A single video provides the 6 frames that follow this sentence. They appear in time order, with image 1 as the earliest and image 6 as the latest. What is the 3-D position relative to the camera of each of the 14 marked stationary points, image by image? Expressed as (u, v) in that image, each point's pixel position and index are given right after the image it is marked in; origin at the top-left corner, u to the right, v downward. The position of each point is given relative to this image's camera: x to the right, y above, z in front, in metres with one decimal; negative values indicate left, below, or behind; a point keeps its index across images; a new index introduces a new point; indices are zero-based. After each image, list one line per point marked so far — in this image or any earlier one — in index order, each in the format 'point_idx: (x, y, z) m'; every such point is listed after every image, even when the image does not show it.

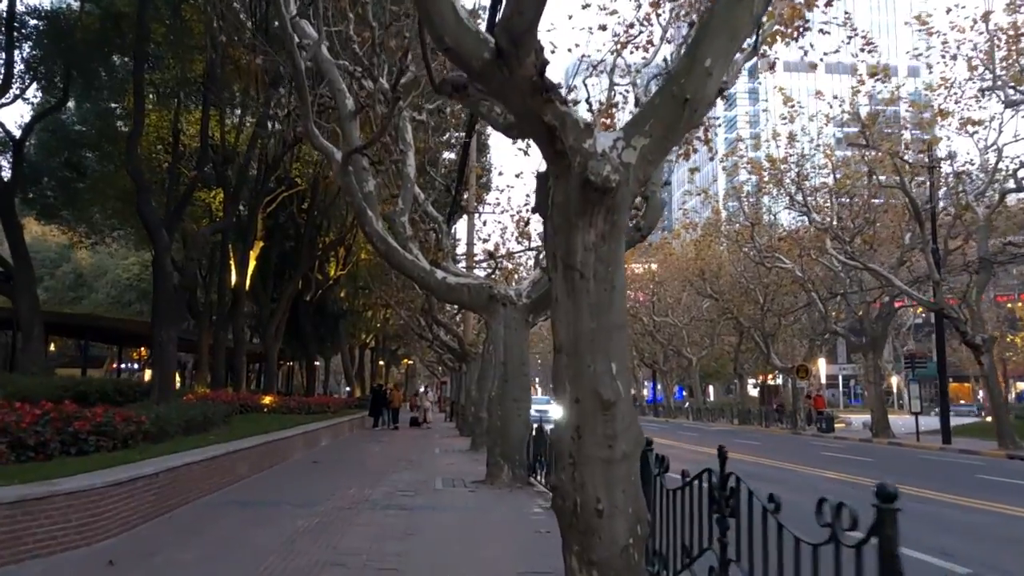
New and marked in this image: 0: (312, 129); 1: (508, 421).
0: (-3.3, +2.7, +12.6) m
1: (-0.1, -2.2, +12.4) m
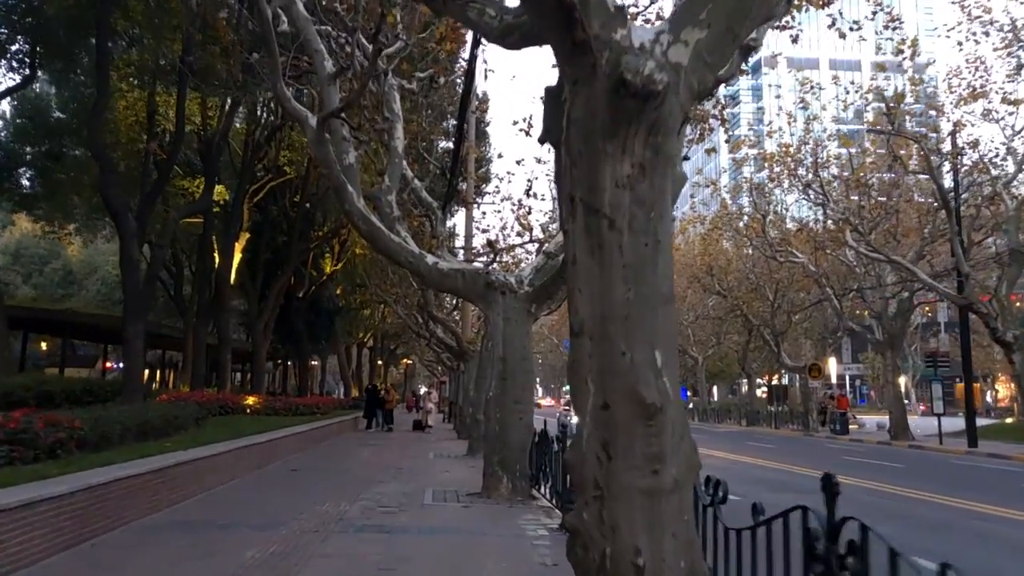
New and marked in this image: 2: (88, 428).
0: (-3.3, +2.9, +11.1) m
1: (-0.1, -2.0, +10.9) m
2: (-5.1, -1.7, +9.1) m
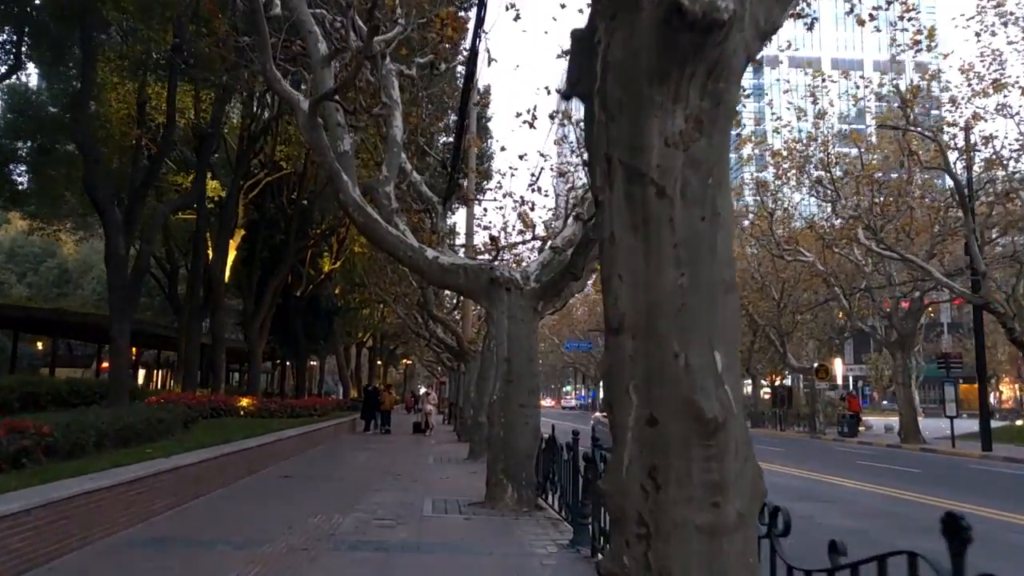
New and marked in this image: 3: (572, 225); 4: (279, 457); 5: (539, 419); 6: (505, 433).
0: (-3.3, +2.9, +10.4) m
1: (0.0, -2.0, +10.2) m
2: (-5.1, -1.6, +8.4) m
3: (+1.0, +1.0, +12.3) m
4: (-4.7, -3.4, +15.1) m
5: (+0.4, -1.8, +10.3) m
6: (-0.1, -2.0, +10.2) m
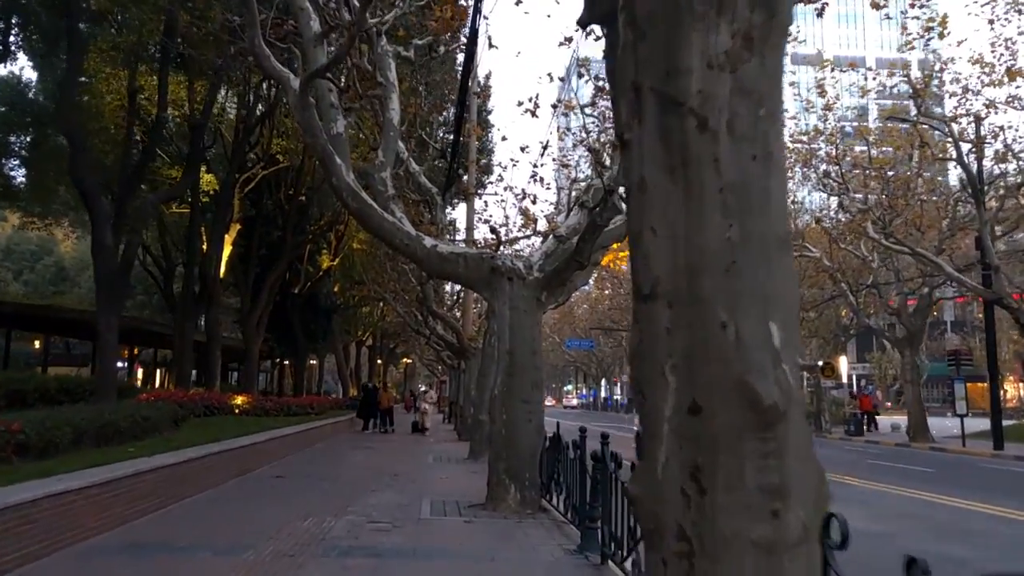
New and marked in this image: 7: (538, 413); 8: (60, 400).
0: (-3.2, +3.1, +9.9) m
1: (0.0, -1.8, +9.7) m
2: (-5.0, -1.5, +7.9) m
3: (+1.0, +1.2, +11.8) m
4: (-4.6, -3.3, +14.5) m
5: (+0.4, -1.7, +9.8) m
6: (-0.1, -1.8, +9.7) m
7: (+0.3, -1.6, +9.8) m
8: (-11.2, -2.8, +18.7) m
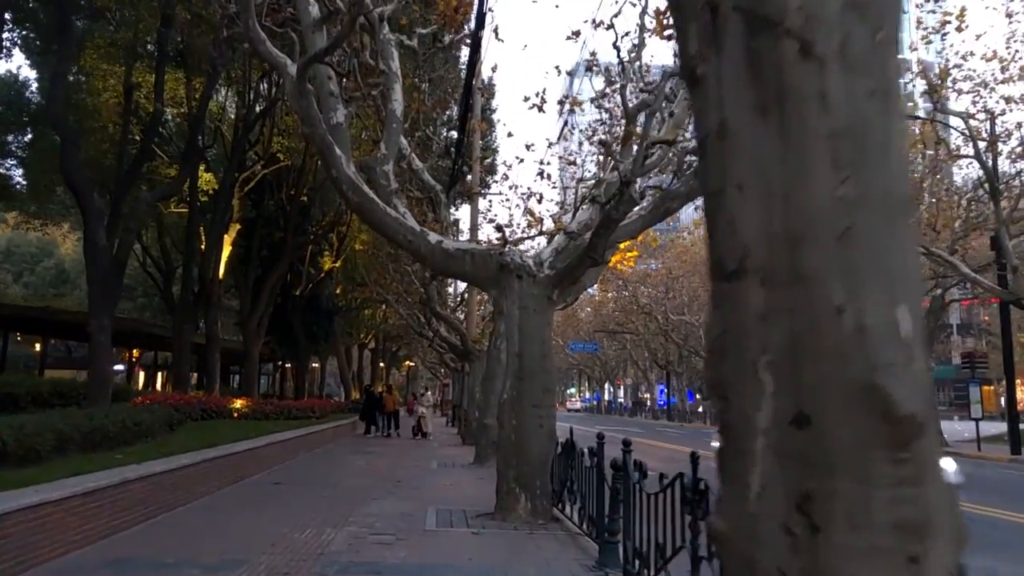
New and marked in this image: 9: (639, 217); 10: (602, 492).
0: (-3.1, +3.1, +9.4) m
1: (+0.1, -1.8, +9.2) m
2: (-4.9, -1.5, +7.4) m
3: (+1.1, +1.2, +11.3) m
4: (-4.5, -3.2, +14.0) m
5: (+0.5, -1.6, +9.3) m
6: (0.0, -1.8, +9.2) m
7: (+0.5, -1.6, +9.3) m
8: (-11.1, -2.8, +18.2) m
9: (+1.7, +0.9, +10.0) m
10: (+0.9, -1.9, +7.2) m
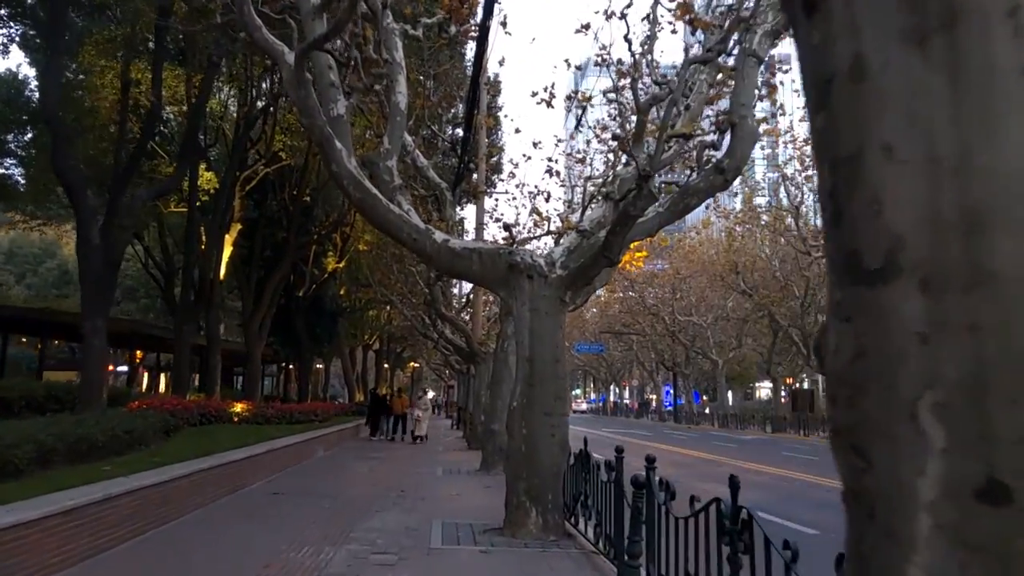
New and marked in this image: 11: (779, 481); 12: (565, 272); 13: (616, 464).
0: (-3.0, +3.1, +8.9) m
1: (+0.3, -1.8, +8.6) m
2: (-4.8, -1.5, +6.9) m
3: (+1.3, +1.2, +10.7) m
4: (-4.3, -3.3, +13.5) m
5: (+0.6, -1.7, +8.8) m
6: (+0.2, -1.8, +8.7) m
7: (+0.6, -1.6, +8.7) m
8: (-10.9, -2.8, +17.8) m
9: (+1.8, +0.9, +9.5) m
10: (+1.0, -1.9, +6.6) m
11: (+6.5, -4.7, +18.2) m
12: (+0.6, +0.2, +9.1) m
13: (+0.9, -1.6, +6.8) m
